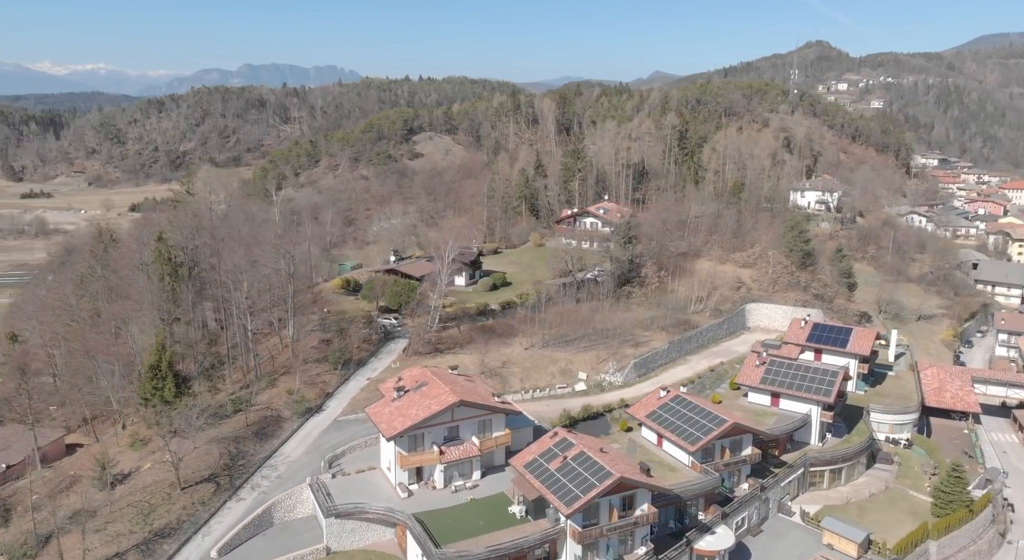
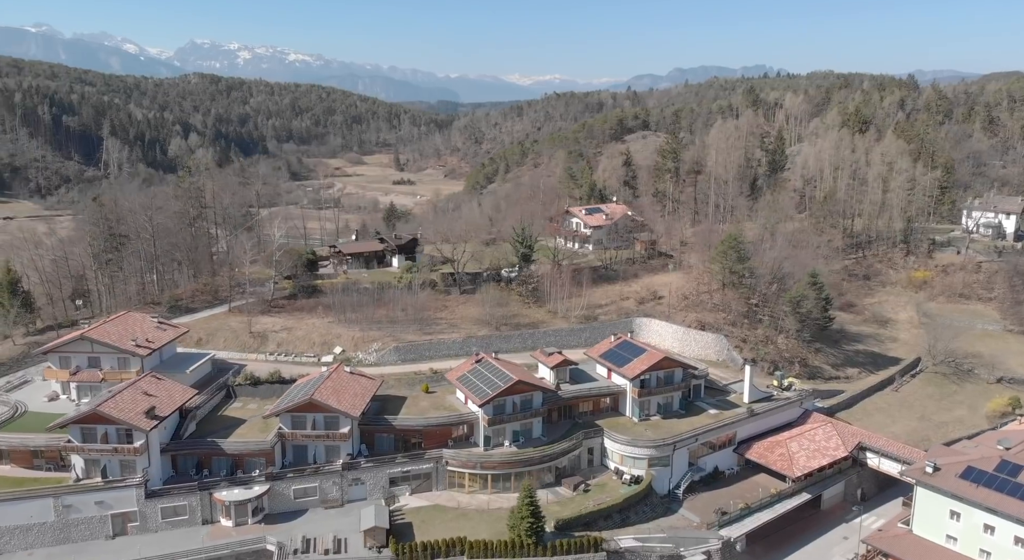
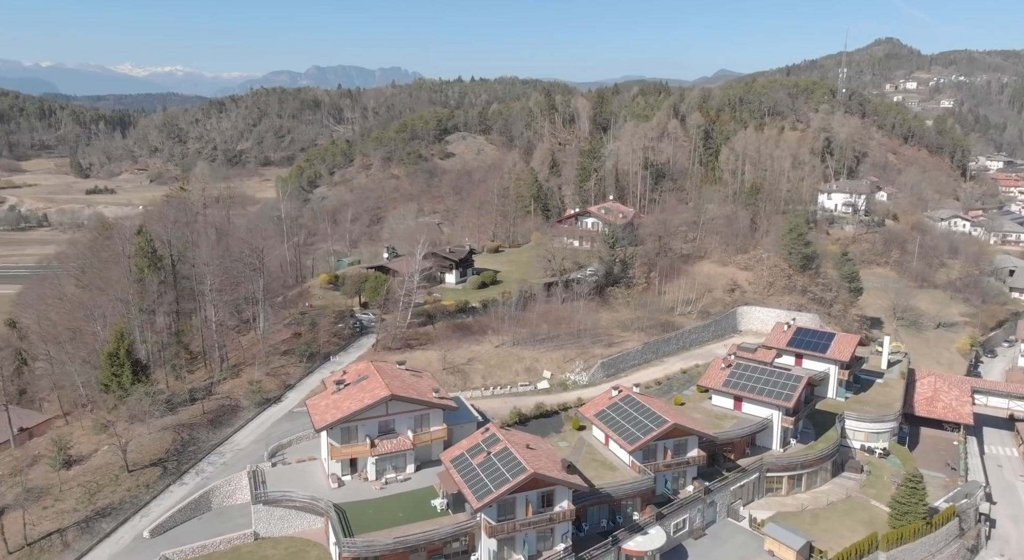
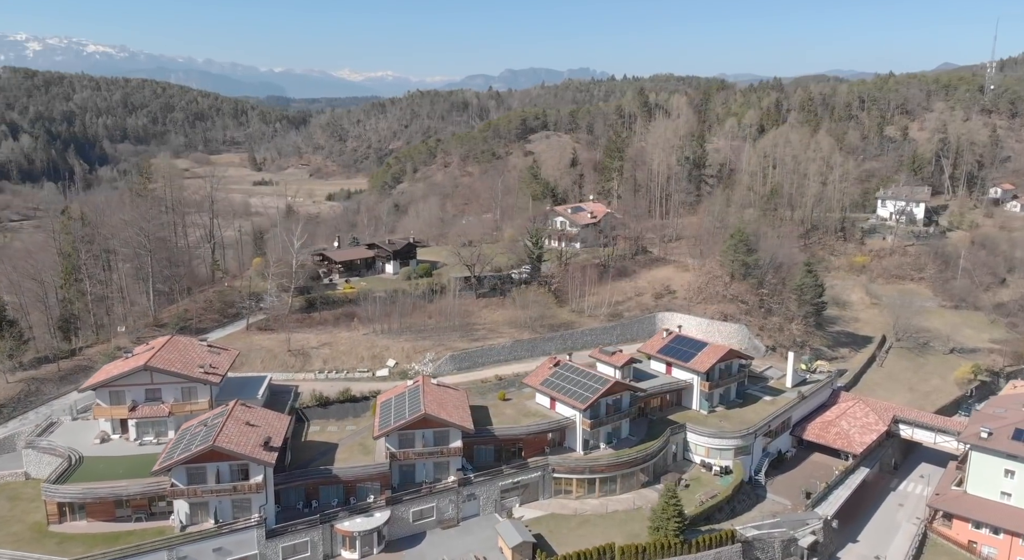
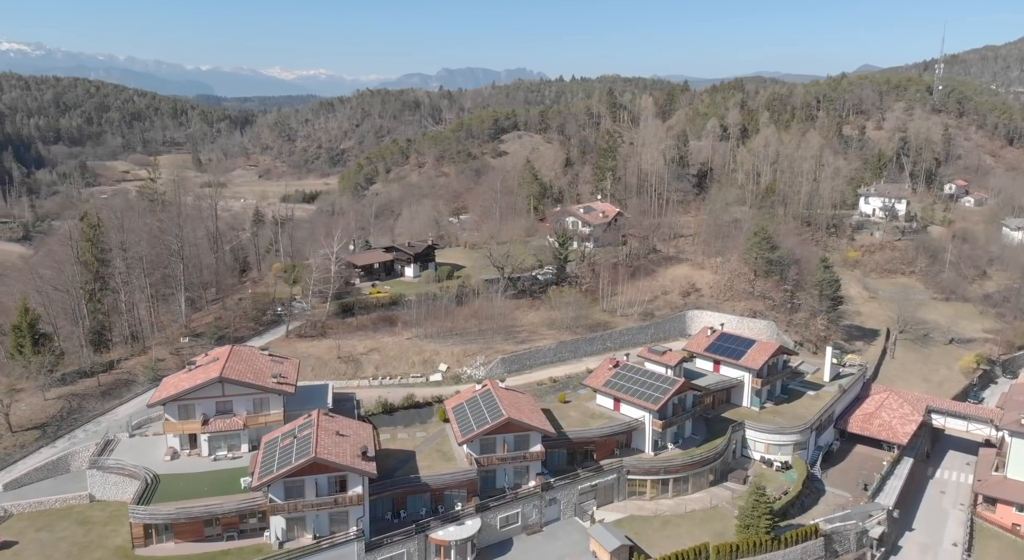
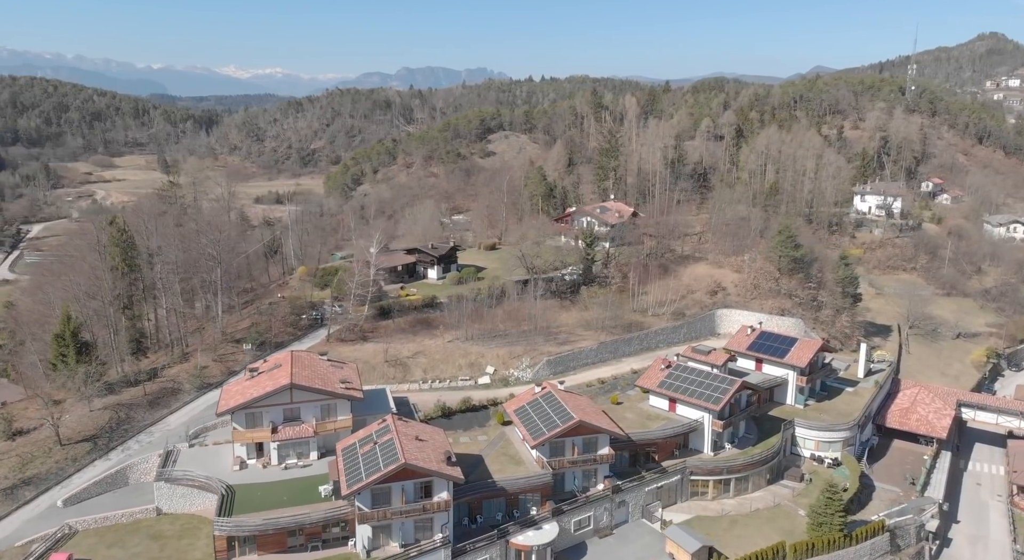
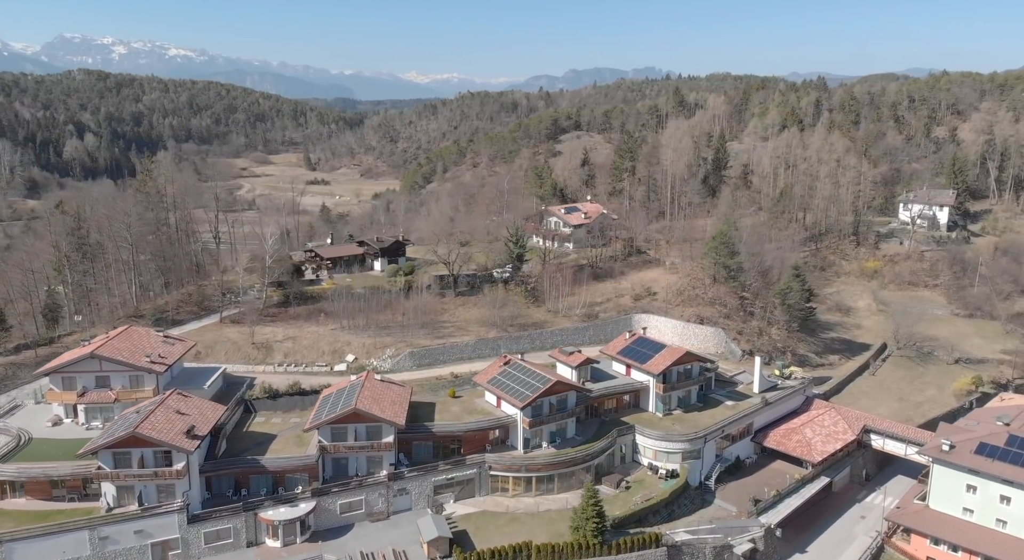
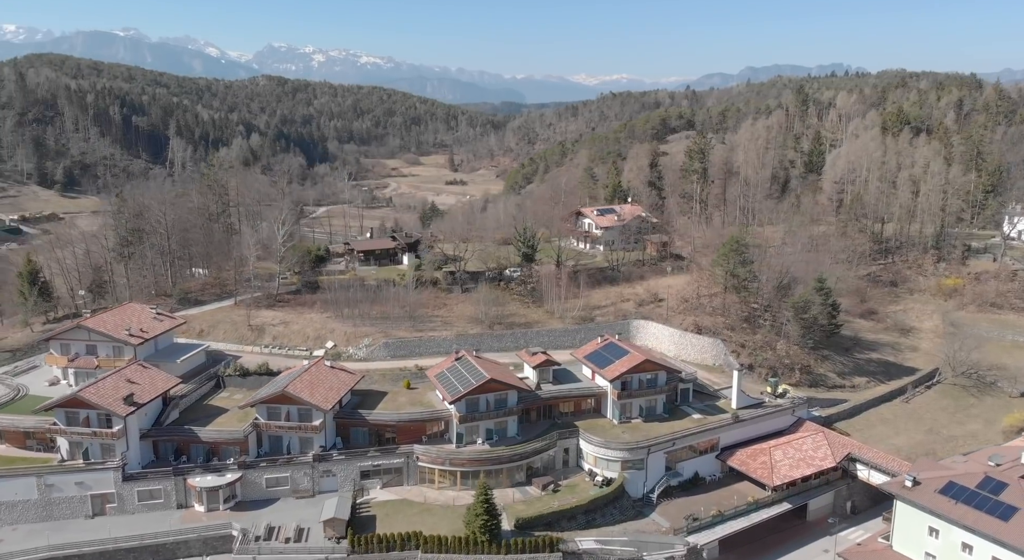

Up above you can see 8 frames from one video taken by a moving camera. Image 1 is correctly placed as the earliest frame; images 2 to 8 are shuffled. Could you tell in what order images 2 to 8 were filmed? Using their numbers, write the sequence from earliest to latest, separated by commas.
3, 6, 5, 4, 7, 2, 8
